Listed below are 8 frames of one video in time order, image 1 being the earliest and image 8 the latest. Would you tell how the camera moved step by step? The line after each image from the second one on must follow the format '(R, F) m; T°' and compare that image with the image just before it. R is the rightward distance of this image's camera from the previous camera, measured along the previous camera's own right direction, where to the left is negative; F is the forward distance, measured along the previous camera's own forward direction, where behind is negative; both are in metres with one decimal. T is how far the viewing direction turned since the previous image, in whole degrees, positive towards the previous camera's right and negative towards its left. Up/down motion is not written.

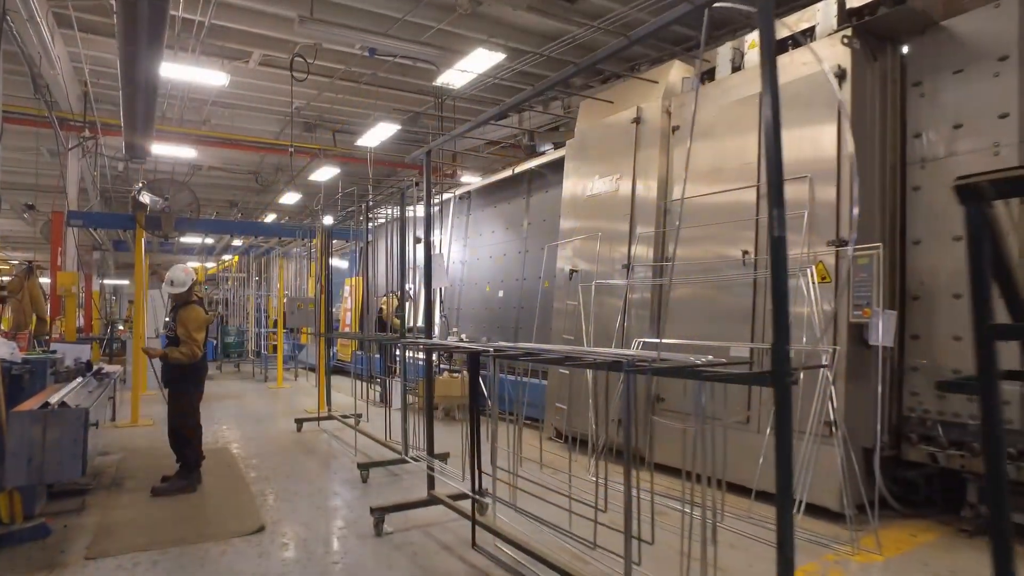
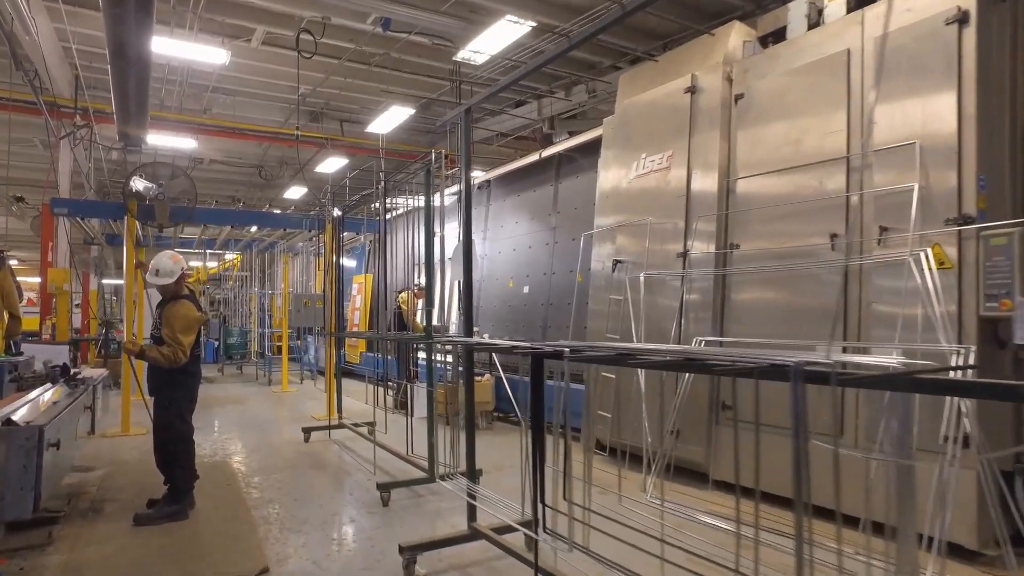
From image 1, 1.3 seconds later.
(-0.2, +0.5) m; 0°
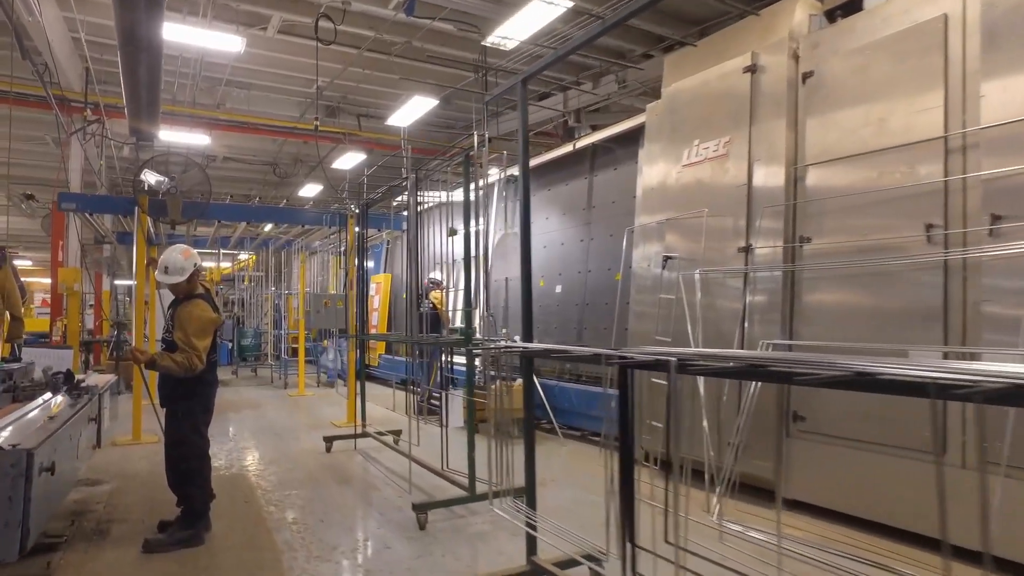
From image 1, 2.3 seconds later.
(-0.2, +0.3) m; -1°
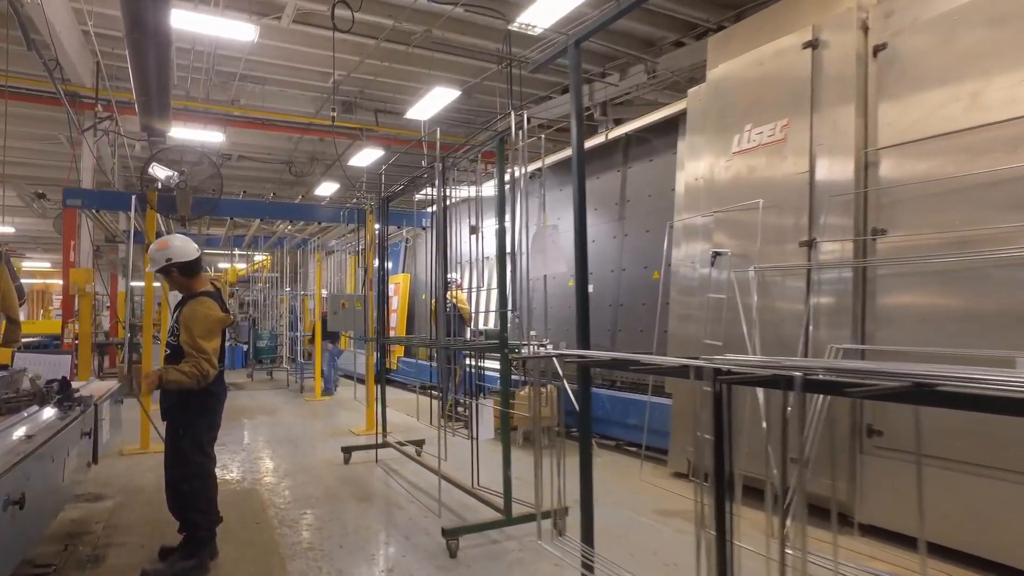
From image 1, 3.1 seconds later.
(-0.1, +0.3) m; -1°
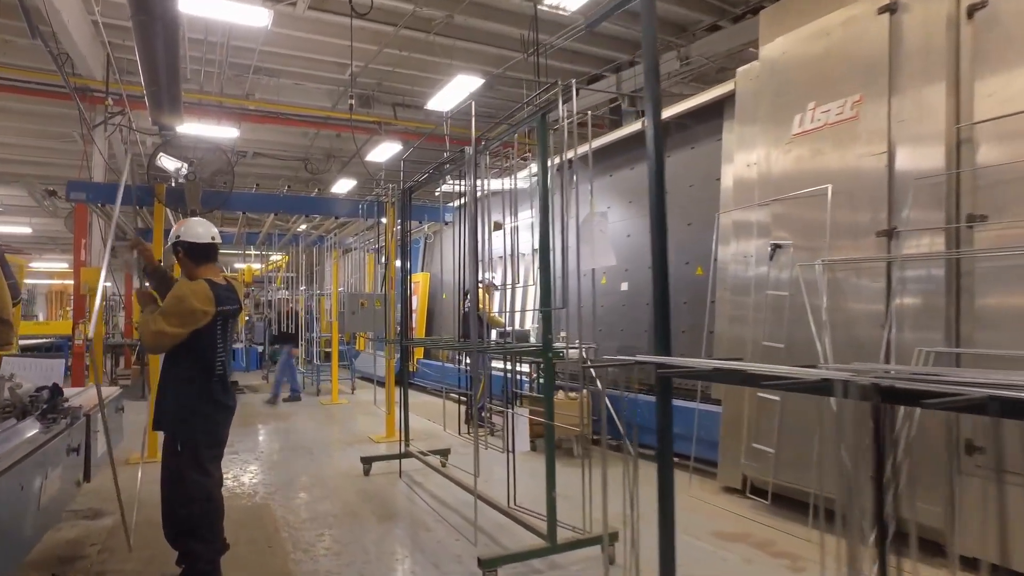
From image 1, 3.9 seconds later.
(-0.1, +0.3) m; -1°
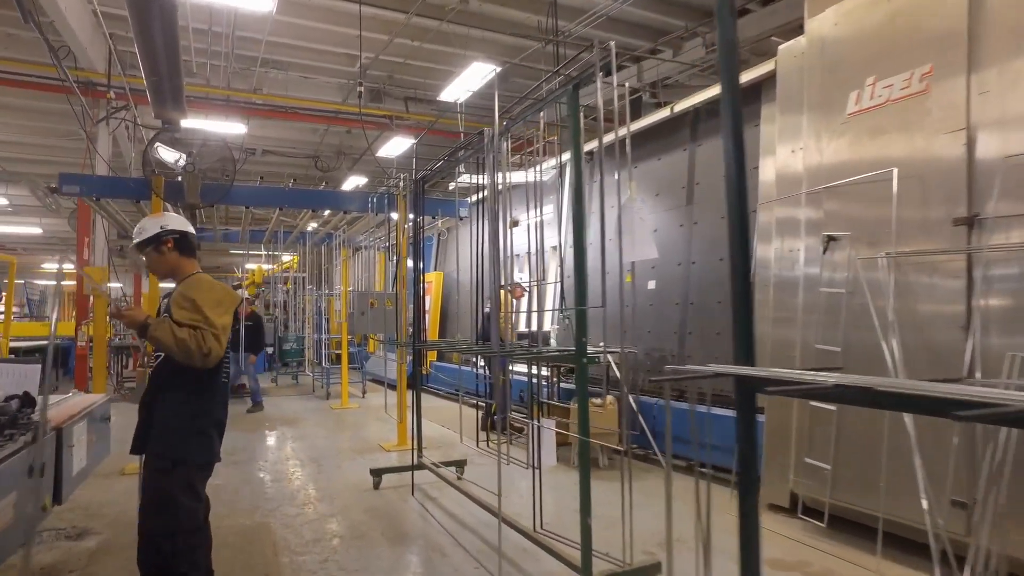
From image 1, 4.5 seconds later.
(0.0, +0.3) m; -1°
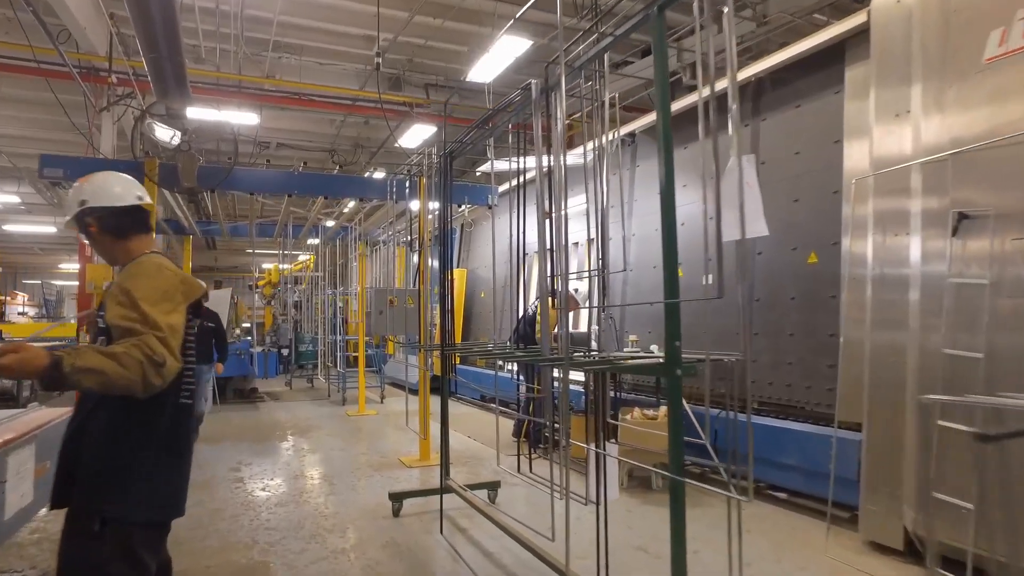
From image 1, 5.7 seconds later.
(-0.1, +0.5) m; -1°
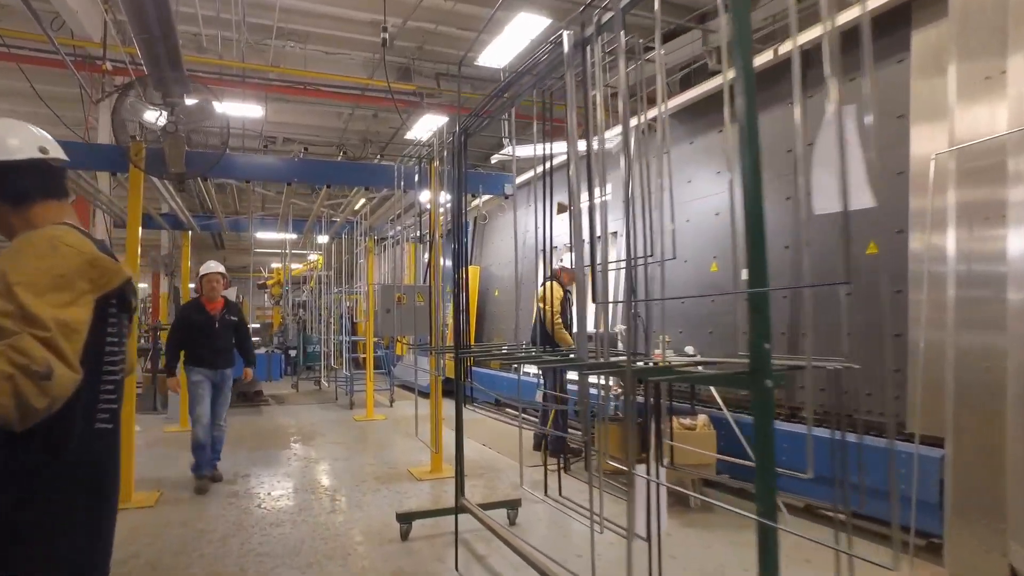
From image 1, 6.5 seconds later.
(0.0, +0.4) m; -1°
